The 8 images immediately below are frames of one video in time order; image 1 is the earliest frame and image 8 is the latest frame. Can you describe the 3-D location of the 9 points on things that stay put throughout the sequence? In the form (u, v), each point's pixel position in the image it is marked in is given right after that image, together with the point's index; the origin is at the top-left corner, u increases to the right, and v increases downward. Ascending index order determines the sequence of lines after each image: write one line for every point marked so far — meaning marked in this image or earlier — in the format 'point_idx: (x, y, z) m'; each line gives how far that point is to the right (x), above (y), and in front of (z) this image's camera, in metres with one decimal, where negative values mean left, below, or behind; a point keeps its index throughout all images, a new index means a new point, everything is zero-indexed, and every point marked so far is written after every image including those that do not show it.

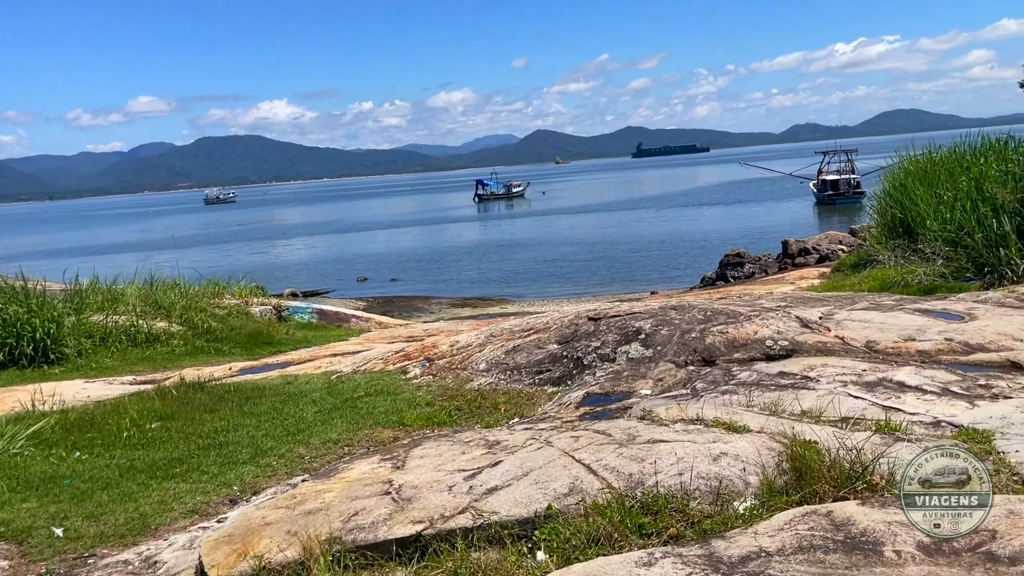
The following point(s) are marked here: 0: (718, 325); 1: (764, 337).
0: (+1.4, -0.3, +5.7) m
1: (+1.6, -0.3, +5.4) m
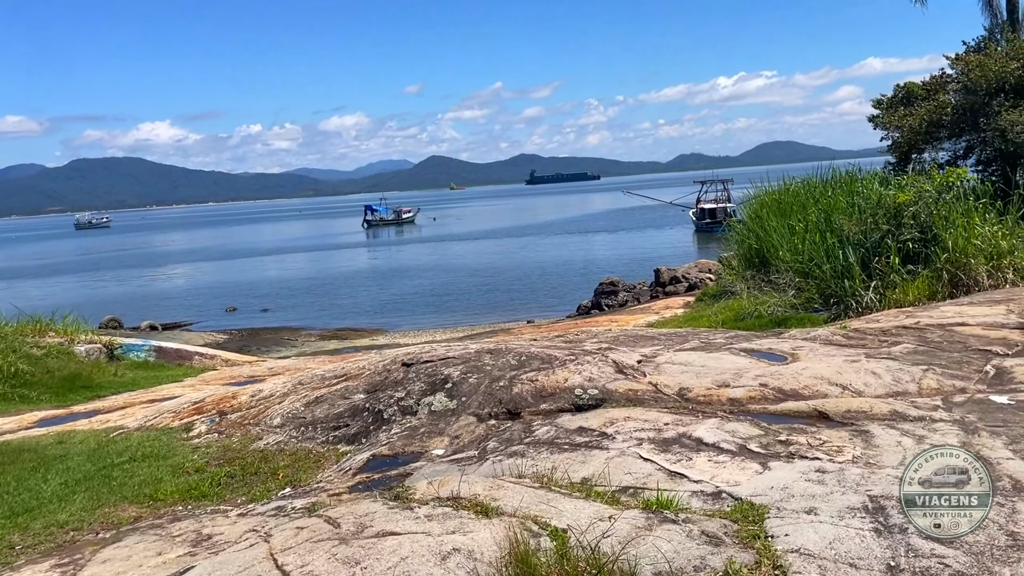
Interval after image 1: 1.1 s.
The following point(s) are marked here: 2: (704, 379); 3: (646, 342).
0: (+0.1, -0.5, +5.2) m
1: (+0.4, -0.6, +5.0) m
2: (+1.2, -0.6, +5.1) m
3: (+1.1, -0.4, +6.8) m
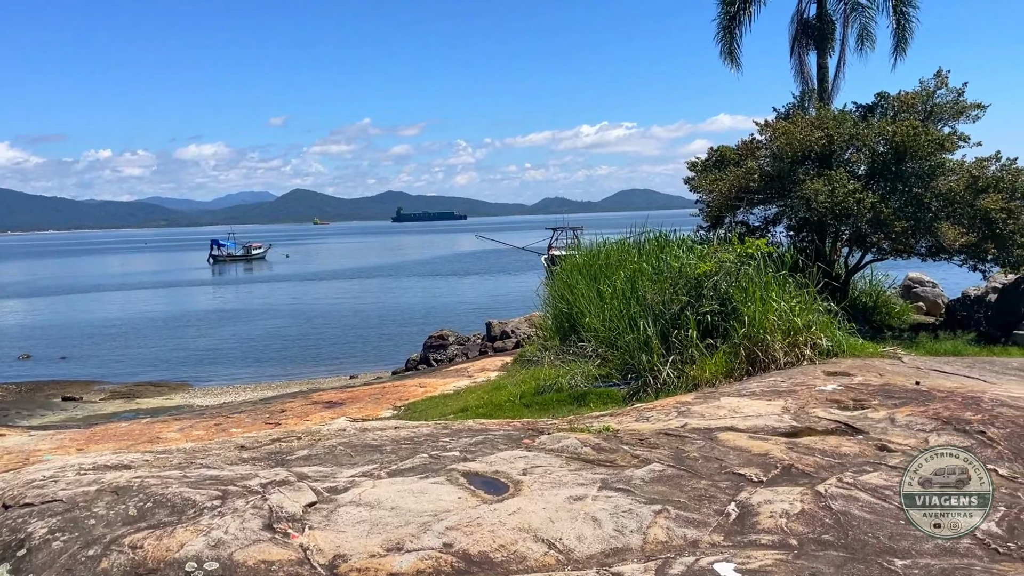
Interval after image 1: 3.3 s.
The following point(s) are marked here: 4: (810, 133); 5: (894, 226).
0: (-1.7, -1.1, +3.9) m
1: (-1.4, -1.2, +3.7) m
2: (-0.6, -1.2, +3.9) m
3: (-1.0, -1.1, +5.6) m
4: (+5.0, +2.6, +13.8) m
5: (+6.0, +1.0, +13.1) m
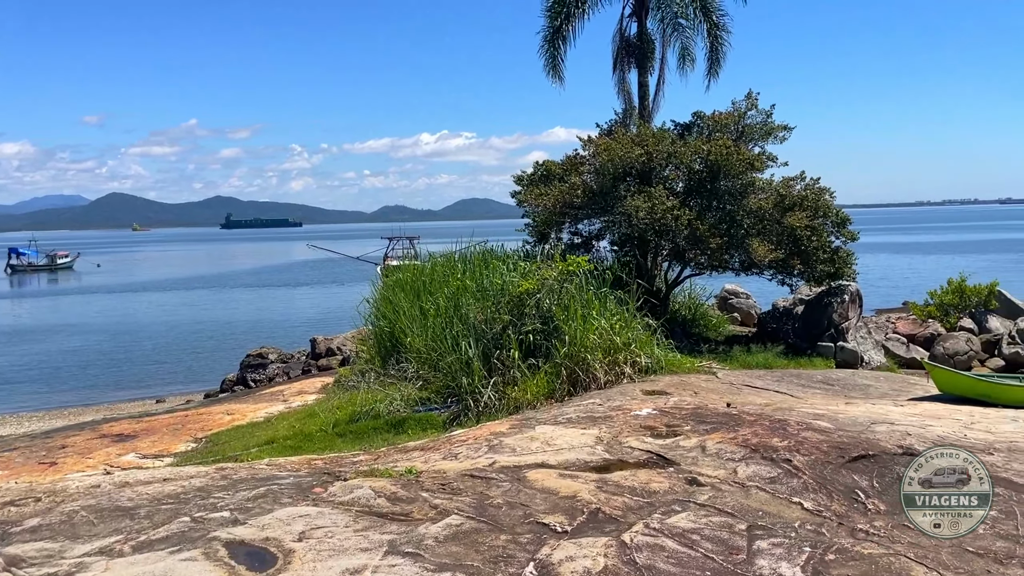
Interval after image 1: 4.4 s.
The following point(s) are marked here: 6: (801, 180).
0: (-2.7, -1.3, +2.9) m
1: (-2.3, -1.3, +2.7) m
2: (-1.6, -1.4, +3.1) m
3: (-2.3, -1.3, +4.7) m
4: (+2.0, +2.3, +13.9) m
5: (+3.2, +0.7, +13.5) m
6: (+5.0, +1.9, +14.4) m
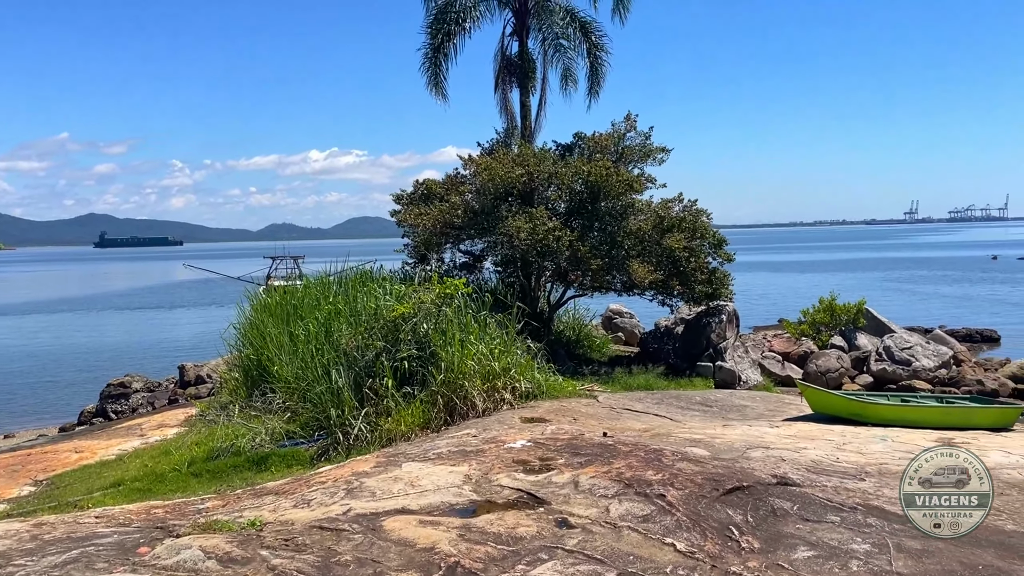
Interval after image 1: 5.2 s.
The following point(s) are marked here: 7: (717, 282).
0: (-3.2, -1.4, +2.0) m
1: (-2.8, -1.5, +1.9) m
2: (-2.2, -1.5, +2.4) m
3: (-3.0, -1.5, +3.9) m
4: (0.0, +1.9, +13.7) m
5: (+1.3, +0.4, +13.3) m
6: (+2.9, +1.5, +14.5) m
7: (+3.6, +0.1, +14.6) m
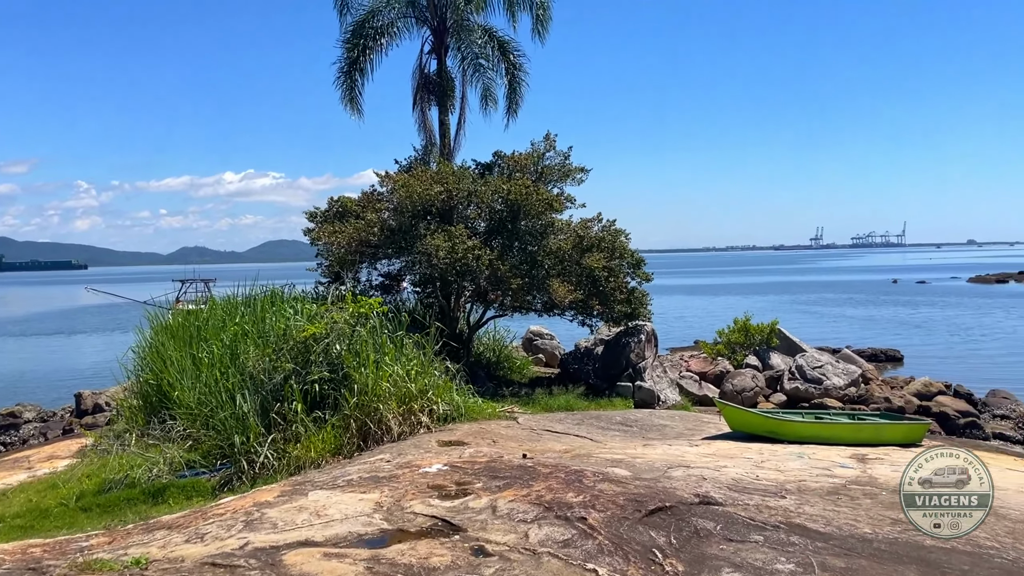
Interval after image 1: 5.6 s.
0: (-3.4, -1.4, +1.4) m
1: (-3.0, -1.5, +1.3) m
2: (-2.4, -1.5, +1.9) m
3: (-3.4, -1.5, +3.3) m
4: (-1.3, +1.6, +13.4) m
5: (0.0, +0.1, +13.1) m
6: (+1.5, +1.1, +14.5) m
7: (+2.2, -0.2, +14.6) m
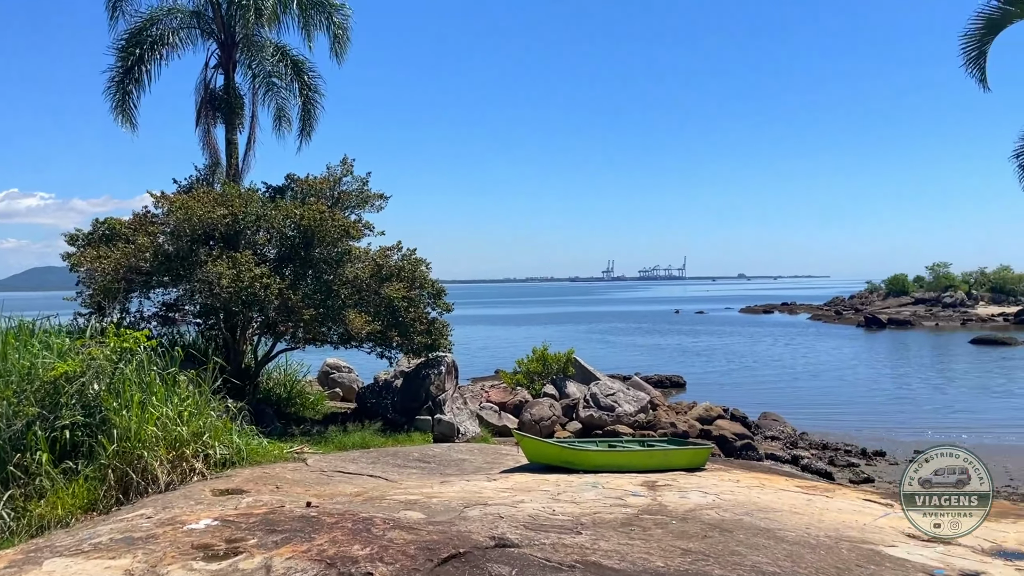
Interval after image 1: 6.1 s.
0: (-3.6, -1.4, +0.2) m
1: (-3.3, -1.5, +0.2) m
2: (-2.8, -1.5, +0.9) m
3: (-4.1, -1.6, +1.9) m
4: (-4.4, +1.2, +12.4) m
5: (-3.1, -0.4, +12.4) m
6: (-2.0, +0.6, +14.1) m
7: (-1.3, -0.8, +14.3) m
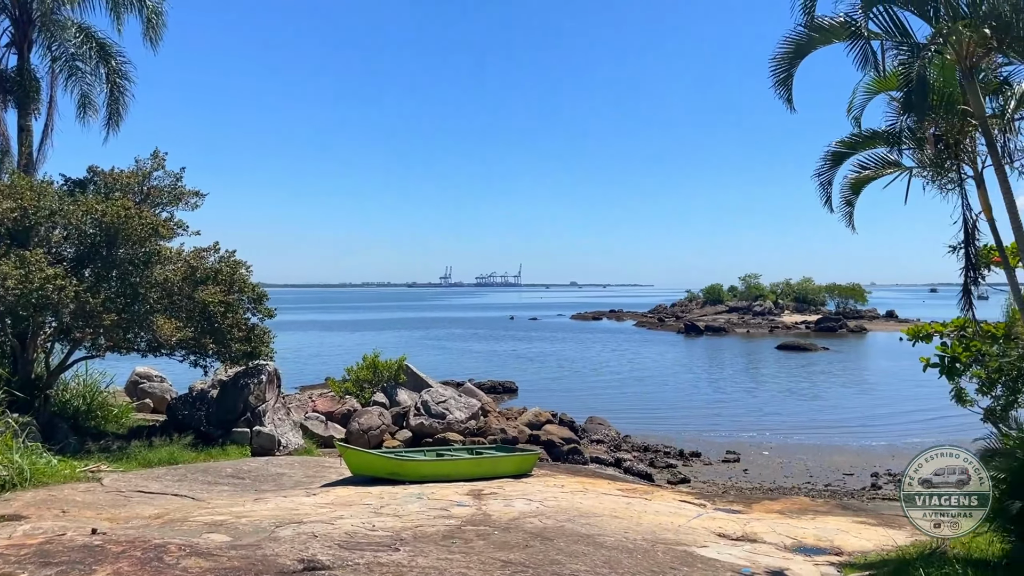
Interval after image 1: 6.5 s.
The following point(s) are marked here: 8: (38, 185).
0: (-3.7, -1.4, -0.8) m
1: (-3.3, -1.4, -0.7) m
2: (-3.0, -1.5, +0.1) m
3: (-4.5, -1.6, +0.9) m
4: (-6.8, +1.1, +11.1) m
5: (-5.5, -0.4, +11.3) m
6: (-4.7, +0.6, +13.2) m
7: (-4.2, -0.8, +13.5) m
8: (-6.9, +1.5, +12.1) m
